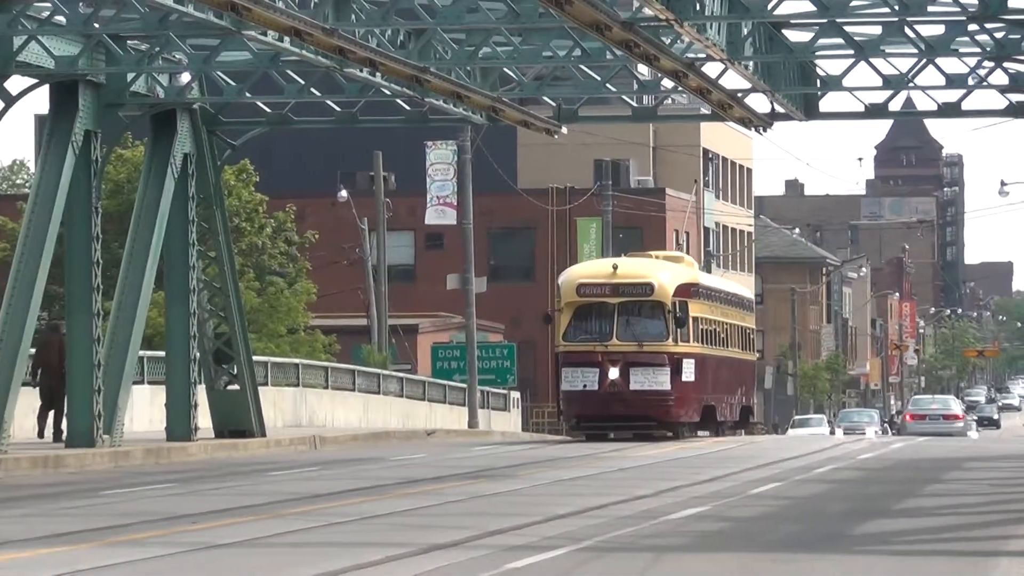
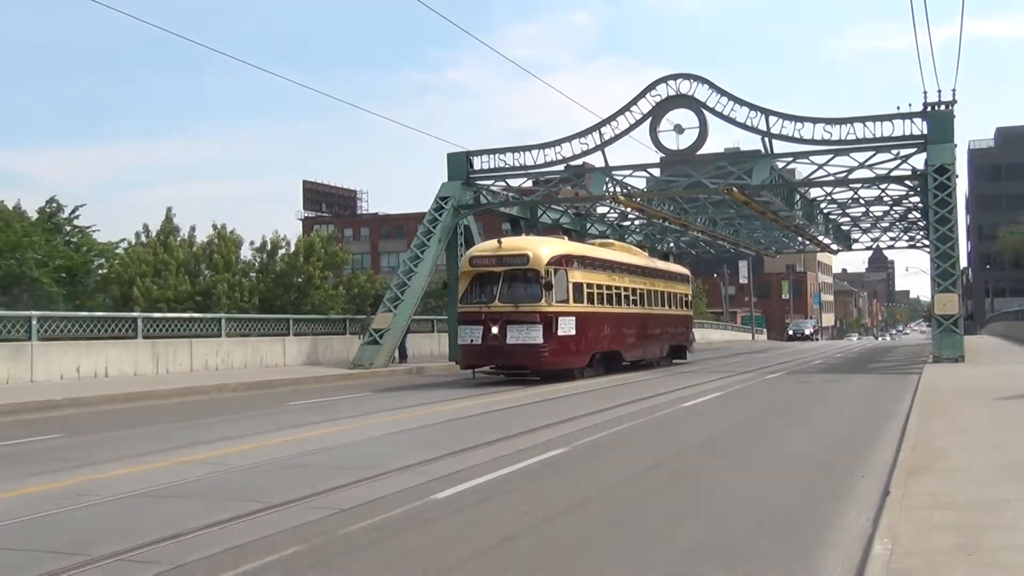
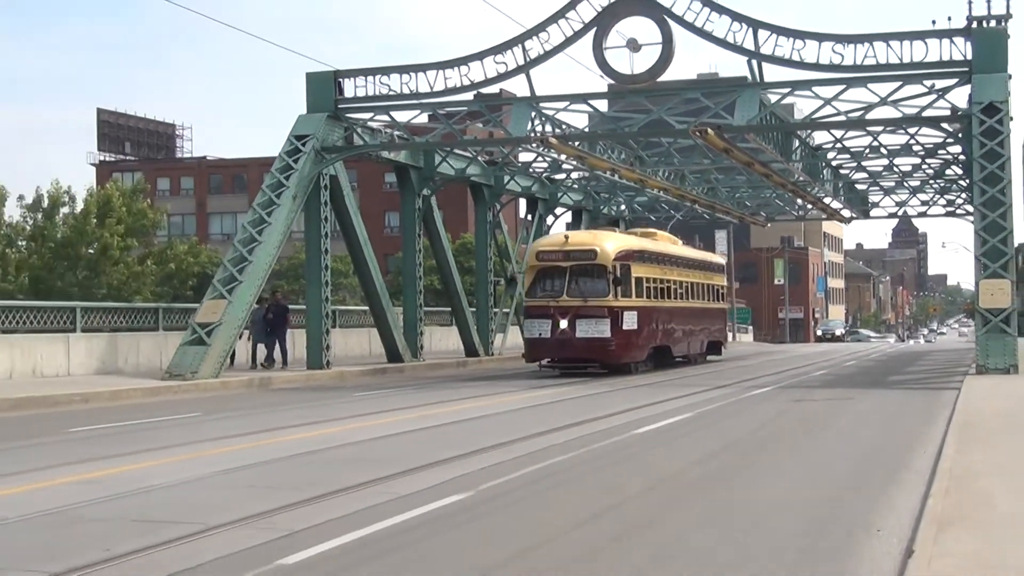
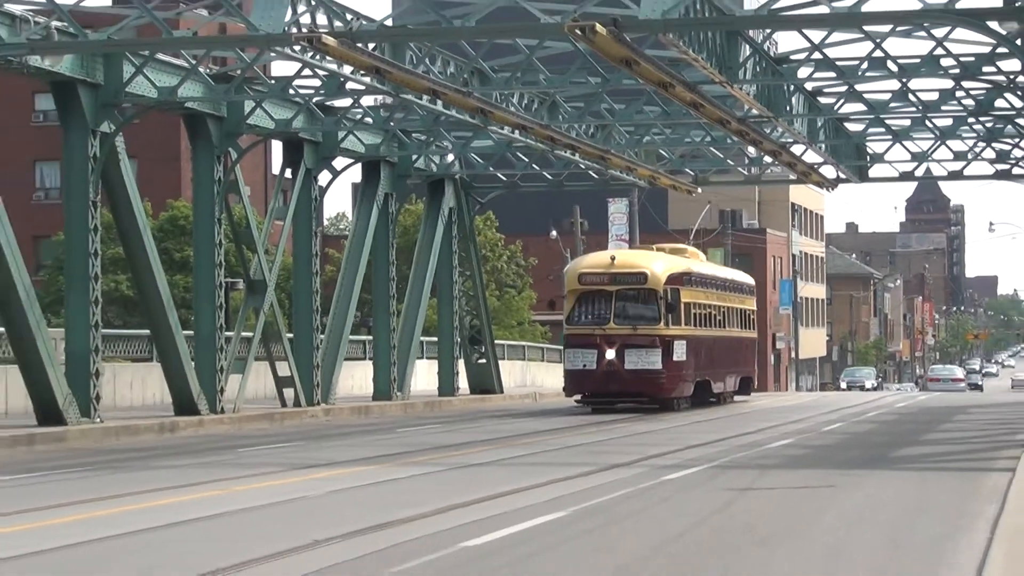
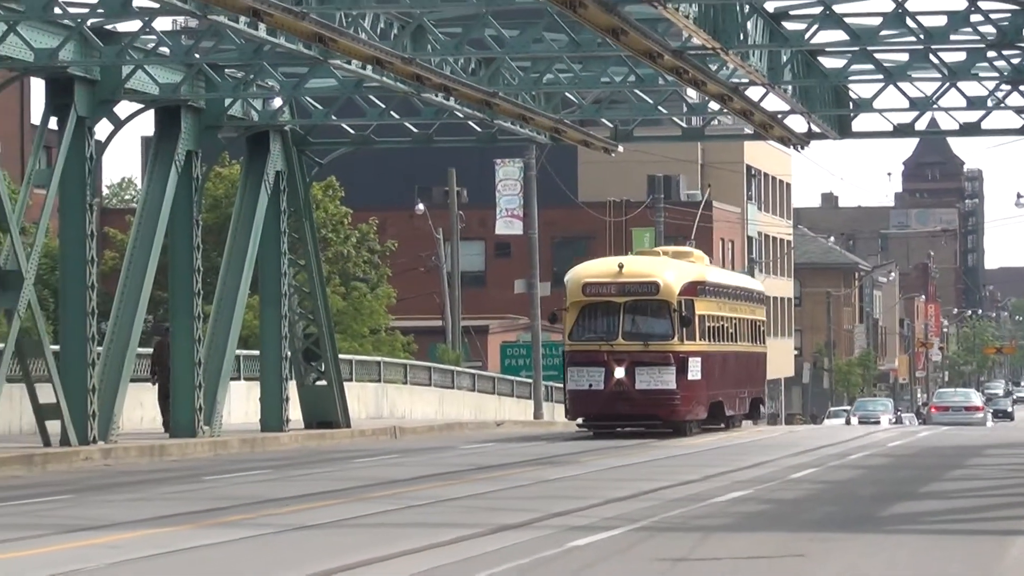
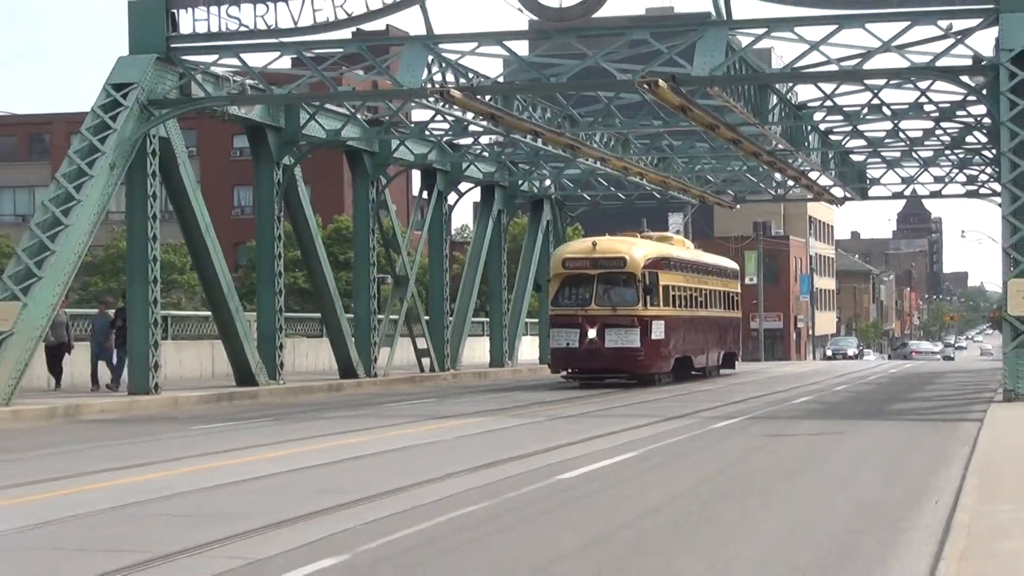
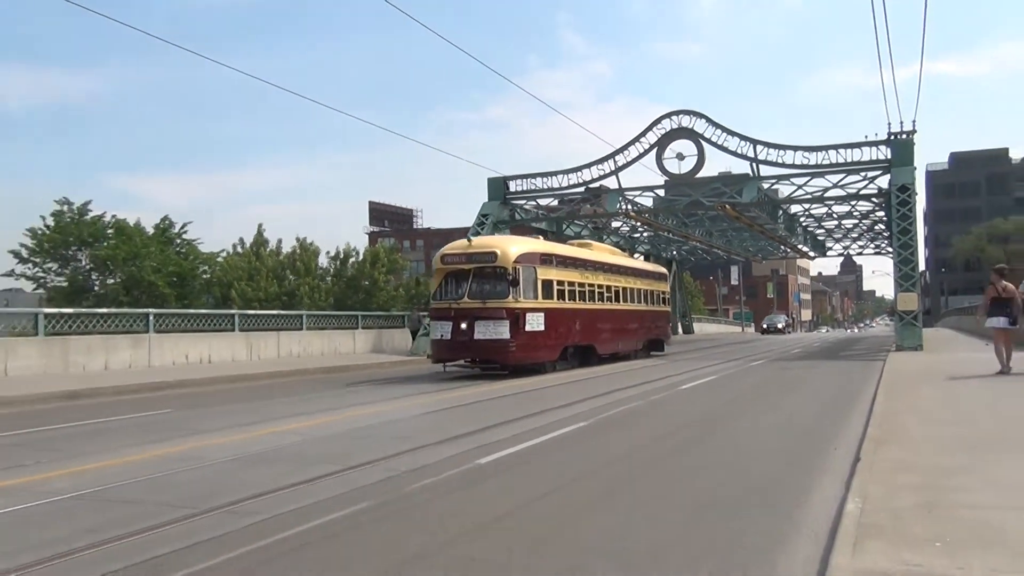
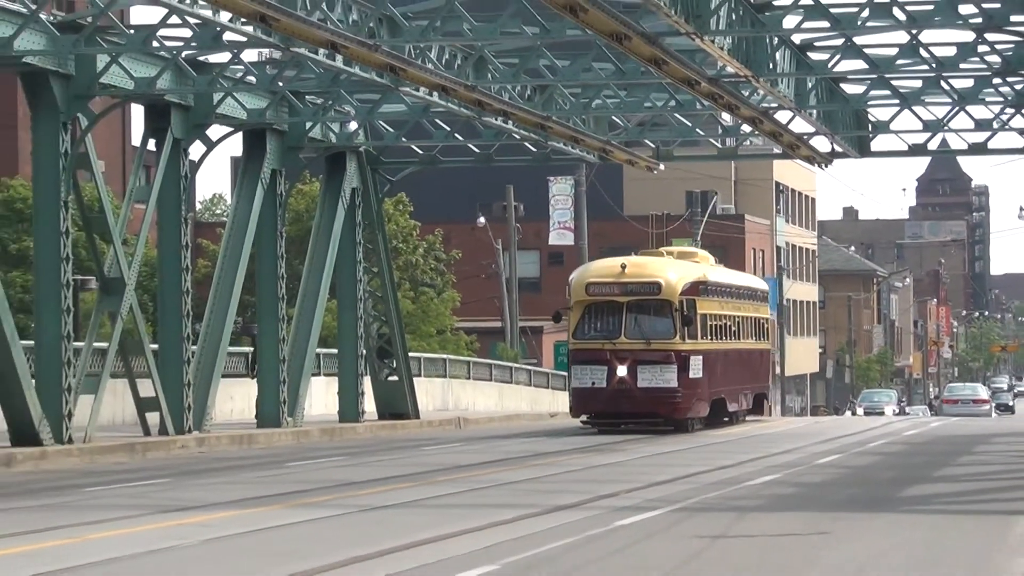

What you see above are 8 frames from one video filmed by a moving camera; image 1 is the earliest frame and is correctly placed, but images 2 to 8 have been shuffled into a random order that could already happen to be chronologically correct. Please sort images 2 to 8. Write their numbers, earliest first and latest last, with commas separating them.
5, 8, 4, 6, 3, 2, 7
